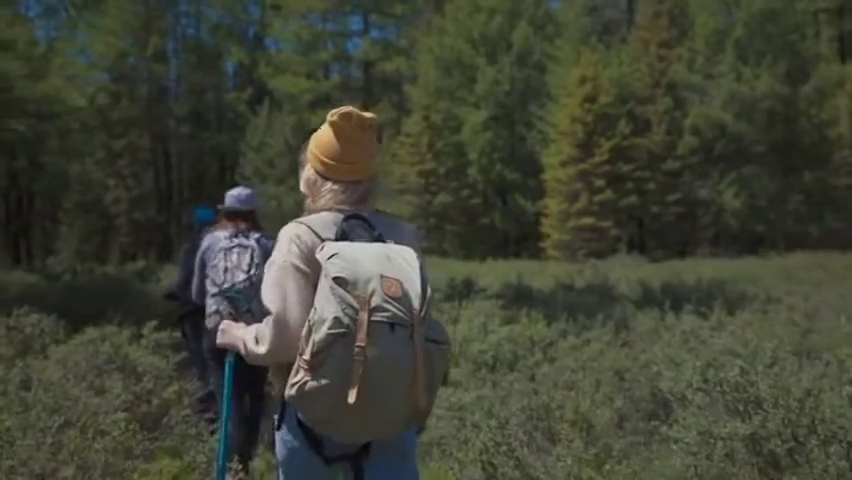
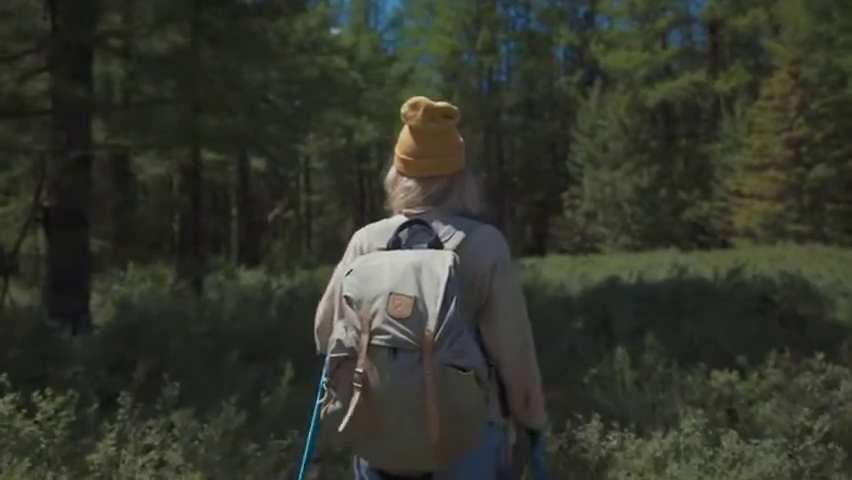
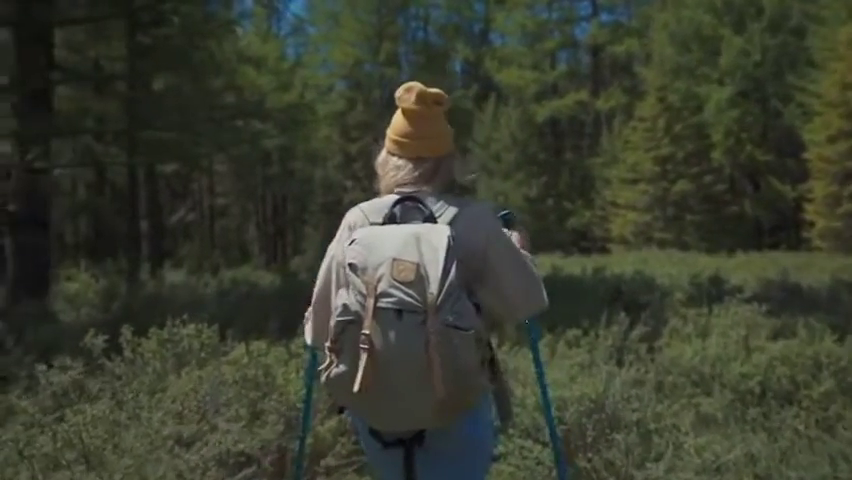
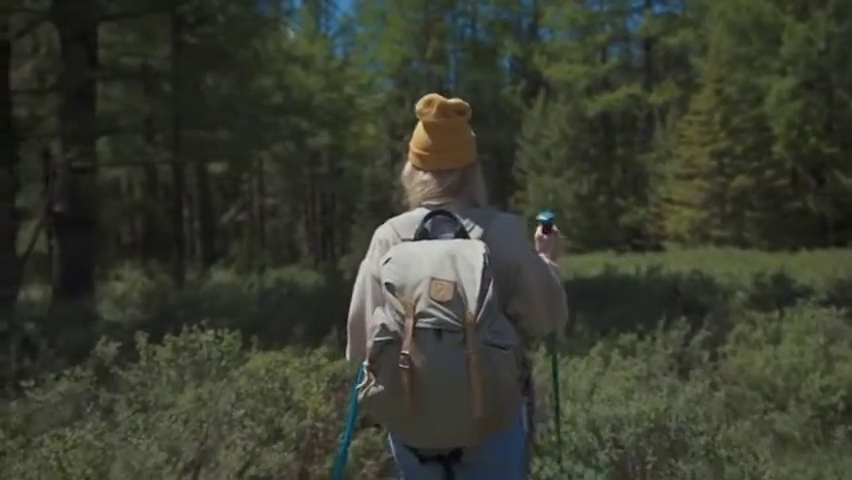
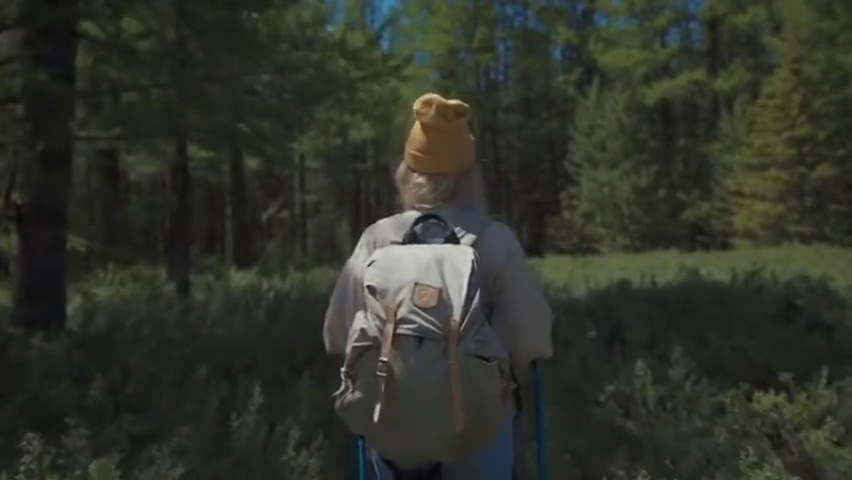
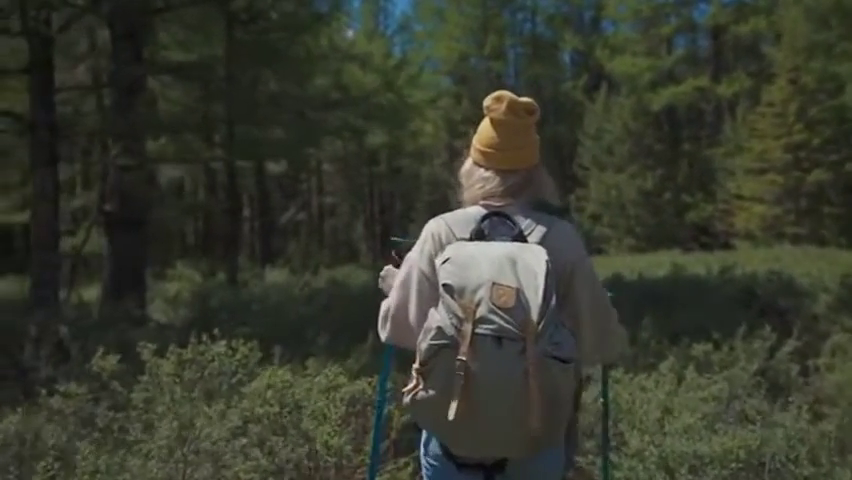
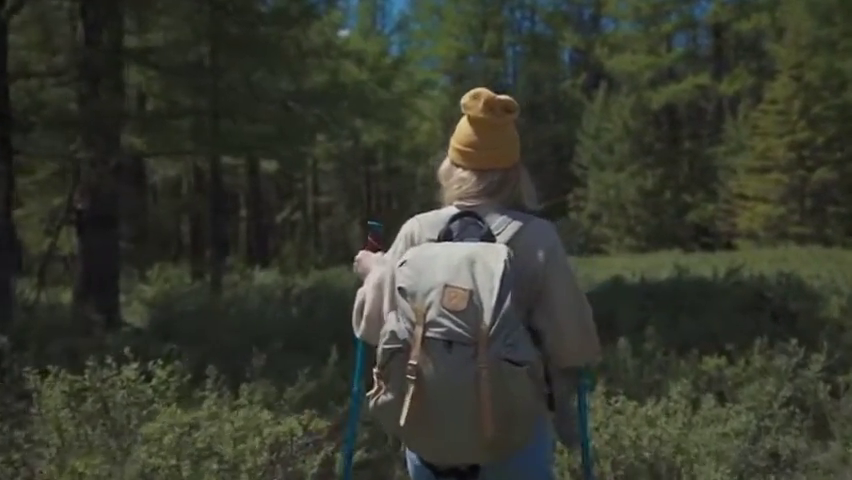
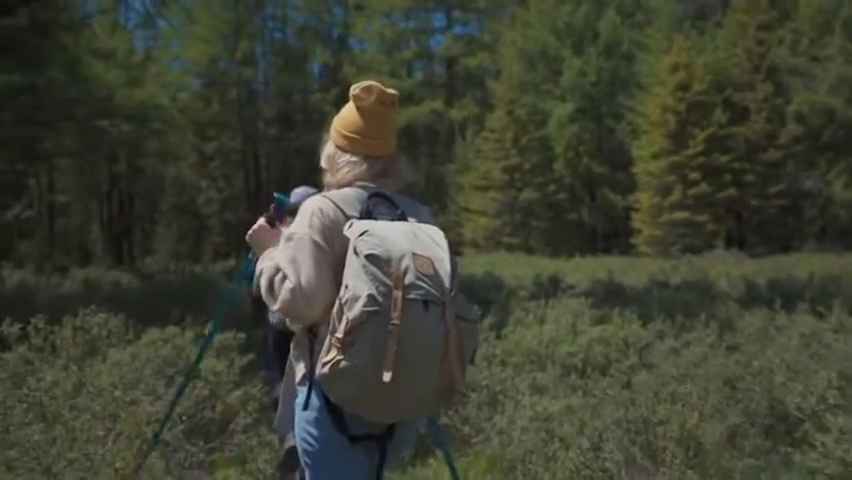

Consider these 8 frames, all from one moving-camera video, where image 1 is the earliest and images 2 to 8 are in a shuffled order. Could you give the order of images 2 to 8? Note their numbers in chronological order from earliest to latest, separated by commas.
8, 3, 4, 6, 7, 2, 5
